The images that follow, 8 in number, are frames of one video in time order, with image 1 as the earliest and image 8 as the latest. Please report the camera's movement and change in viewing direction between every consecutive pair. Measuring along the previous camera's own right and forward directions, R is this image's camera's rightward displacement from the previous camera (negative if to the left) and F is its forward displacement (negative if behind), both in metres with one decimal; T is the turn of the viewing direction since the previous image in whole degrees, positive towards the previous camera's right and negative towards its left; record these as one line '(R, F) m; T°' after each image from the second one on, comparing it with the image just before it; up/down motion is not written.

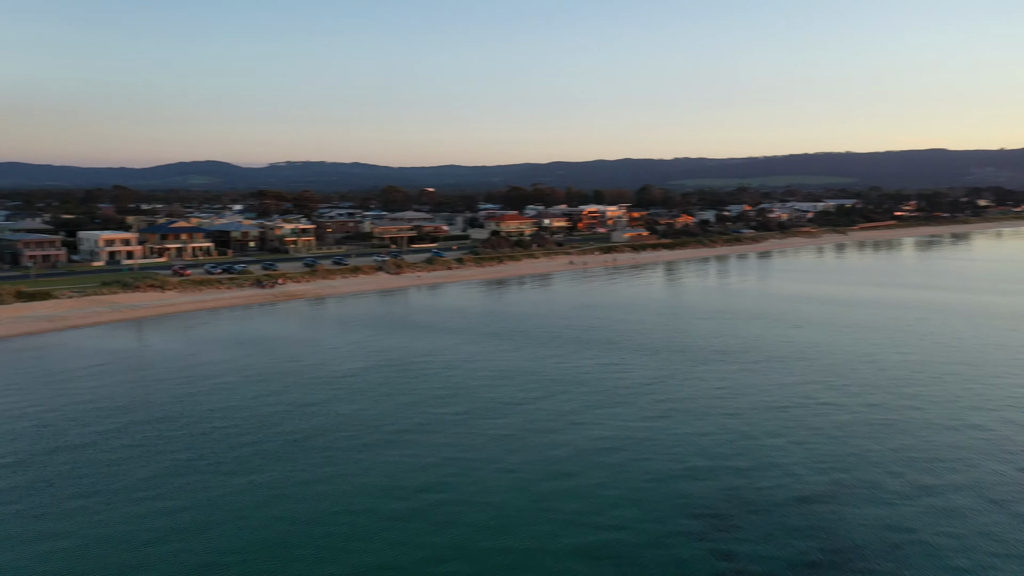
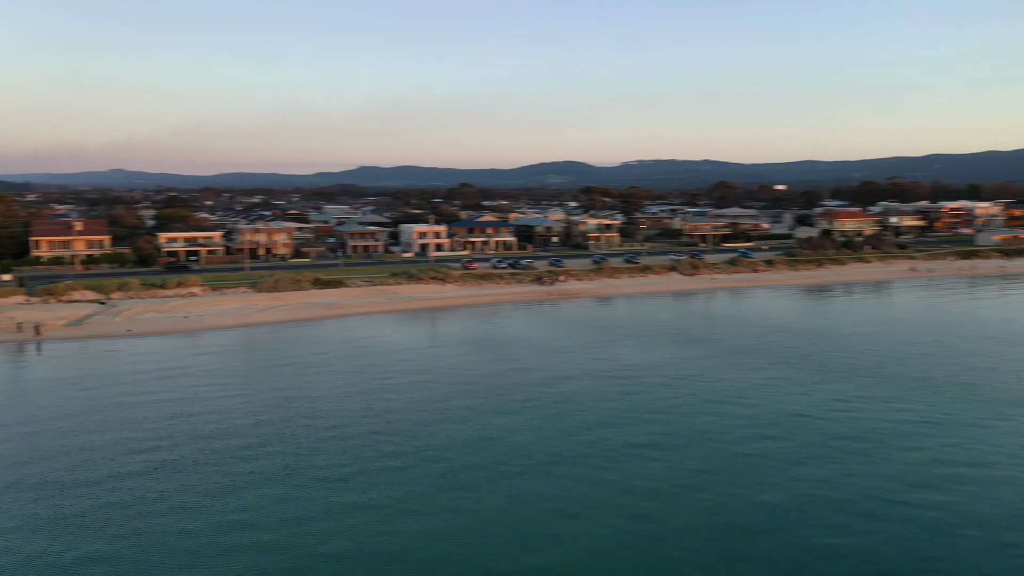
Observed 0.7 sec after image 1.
(+4.0, +5.0) m; -25°
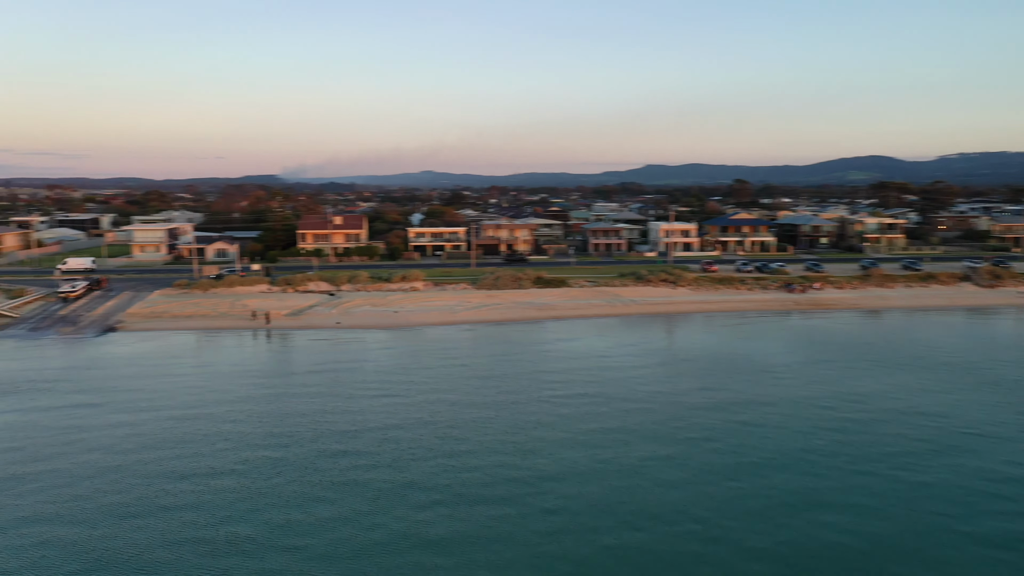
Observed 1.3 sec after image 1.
(+3.2, +3.7) m; -20°
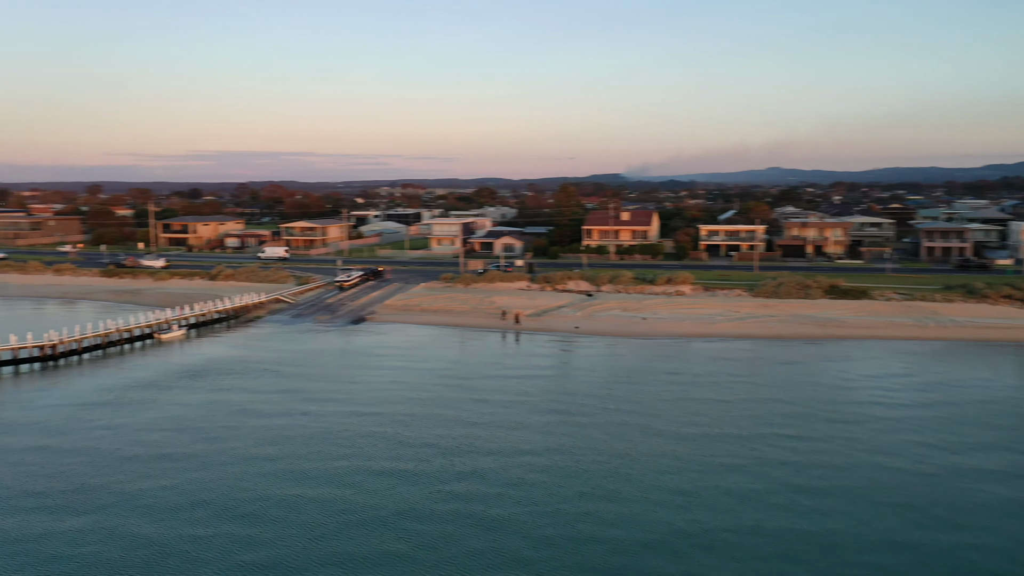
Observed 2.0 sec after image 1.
(+3.4, +4.2) m; -24°
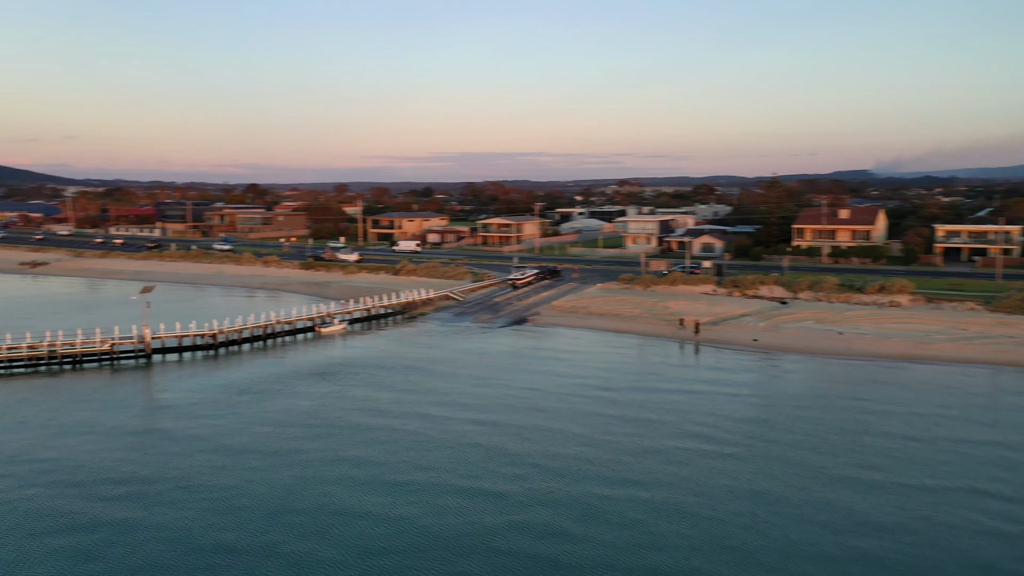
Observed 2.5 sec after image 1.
(+2.2, +2.6) m; -16°
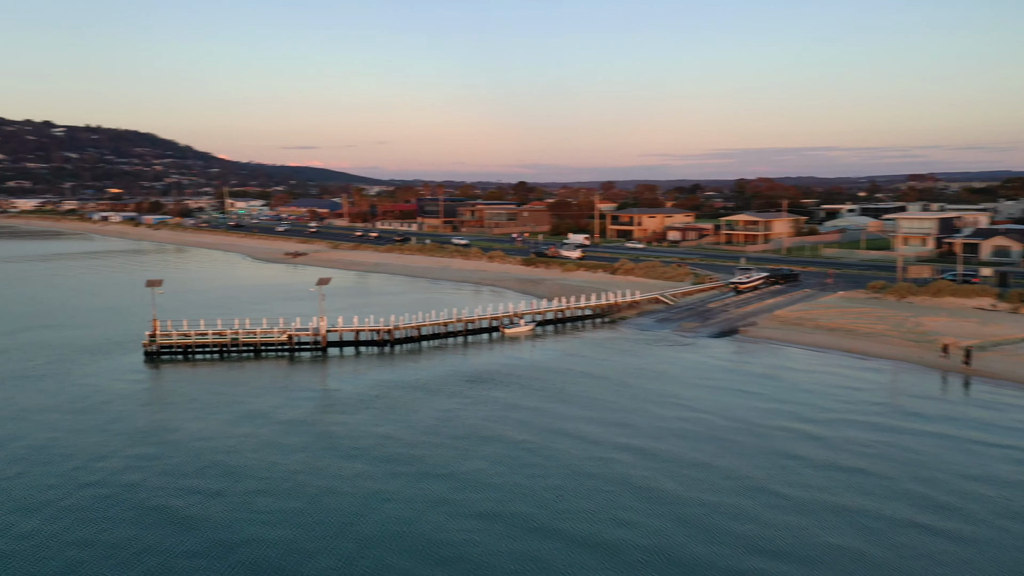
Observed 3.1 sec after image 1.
(+2.4, +3.4) m; -19°
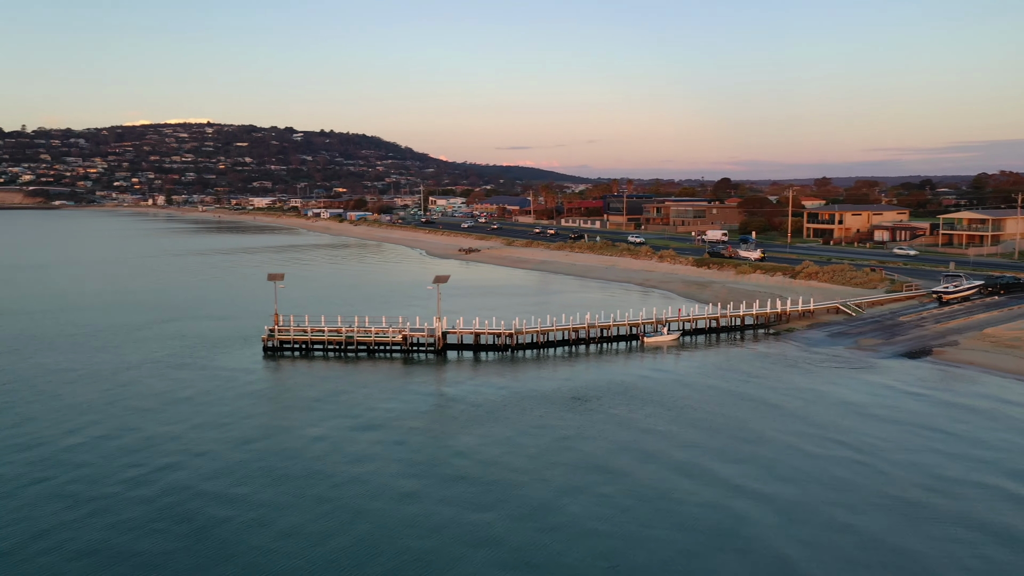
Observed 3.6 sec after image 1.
(+2.0, +2.9) m; -14°
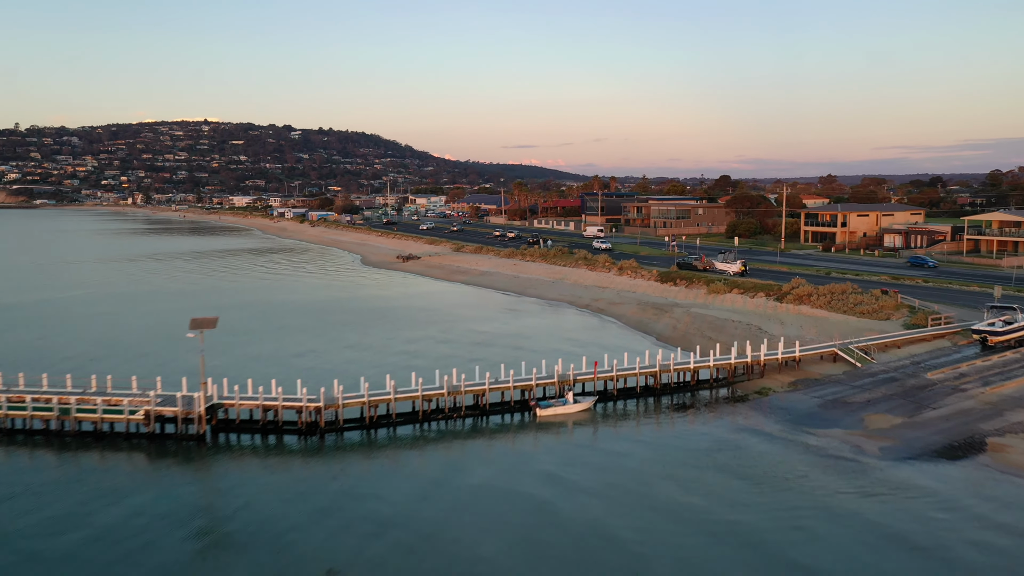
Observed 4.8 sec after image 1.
(+3.6, +8.5) m; 0°
